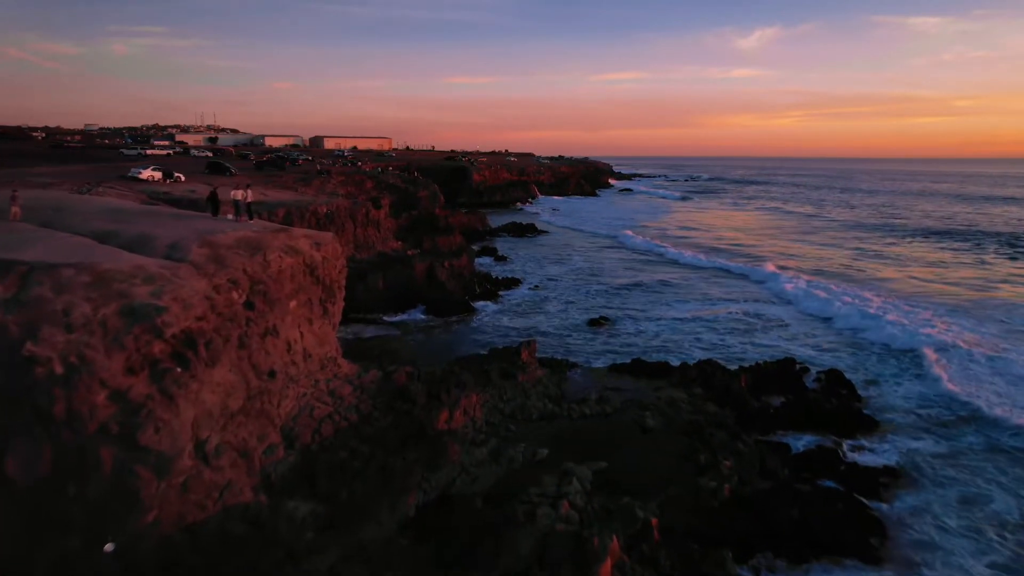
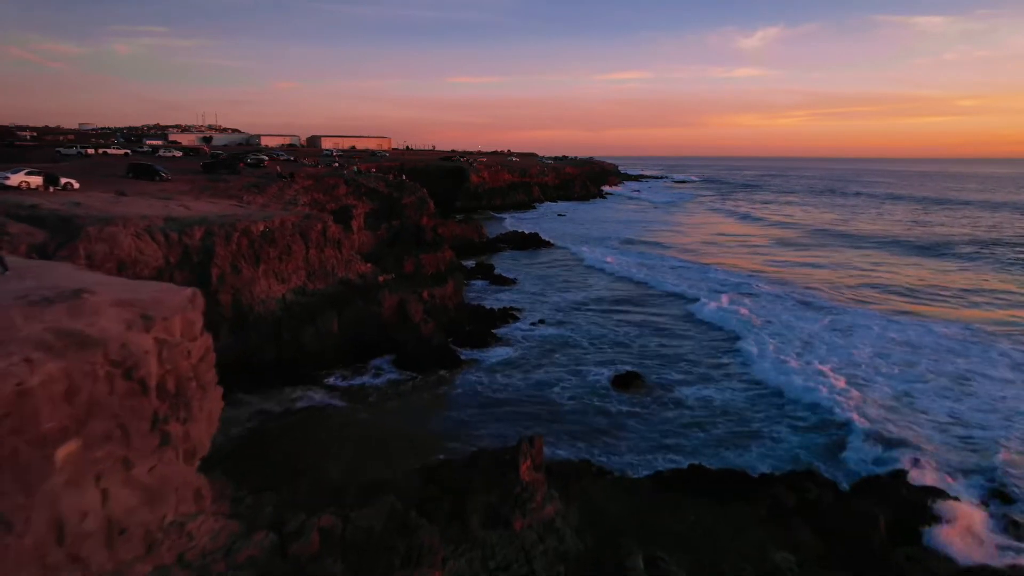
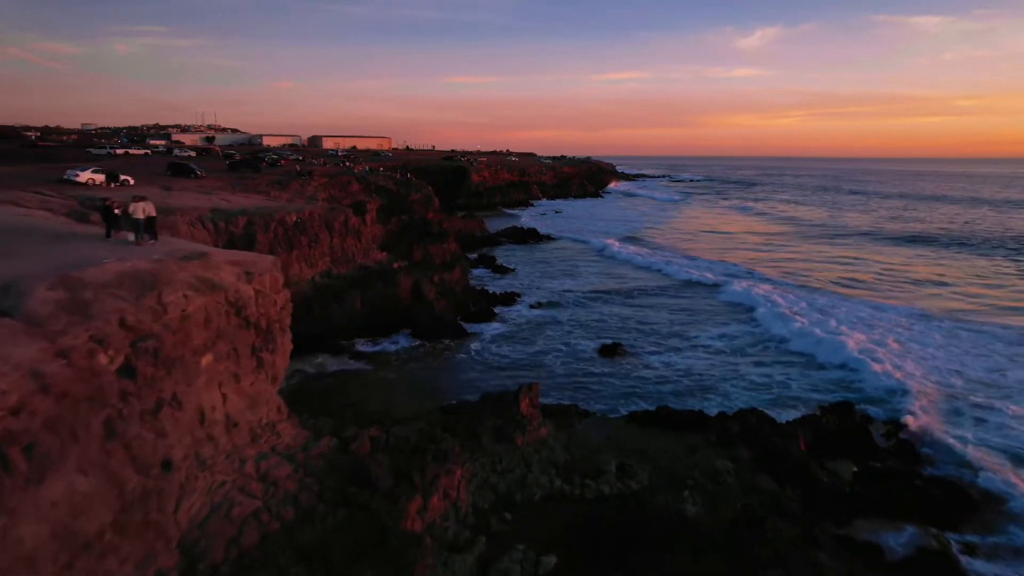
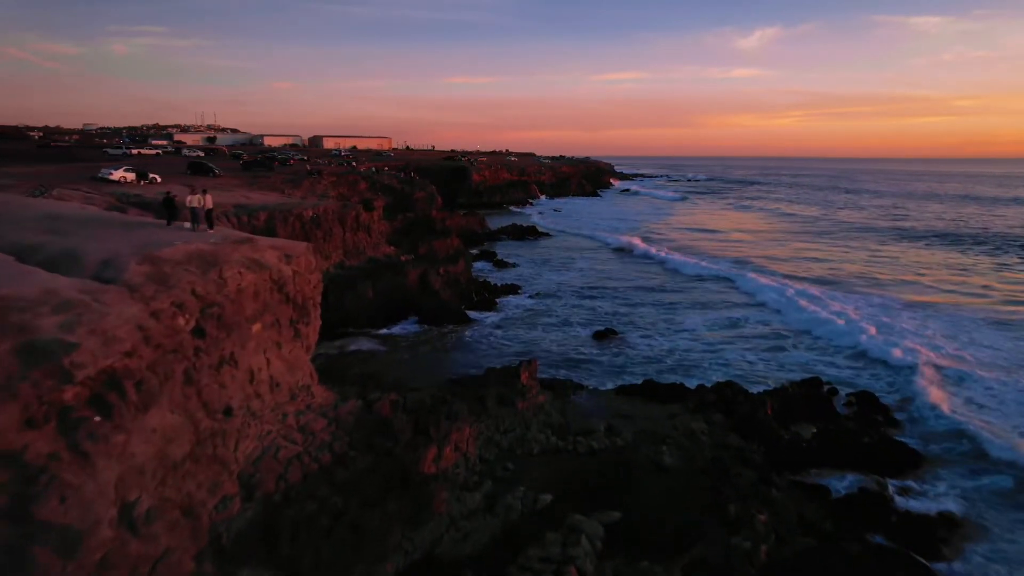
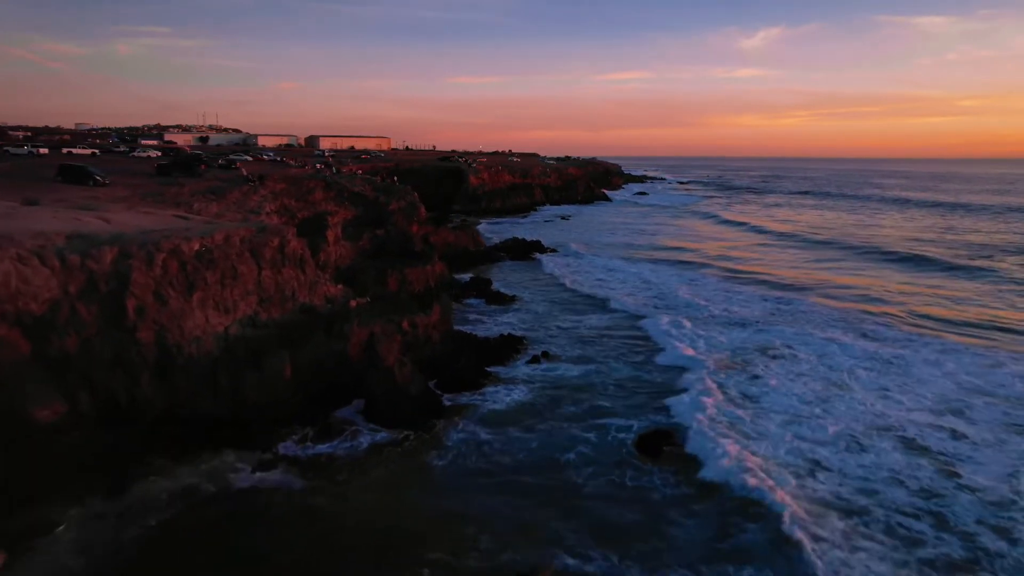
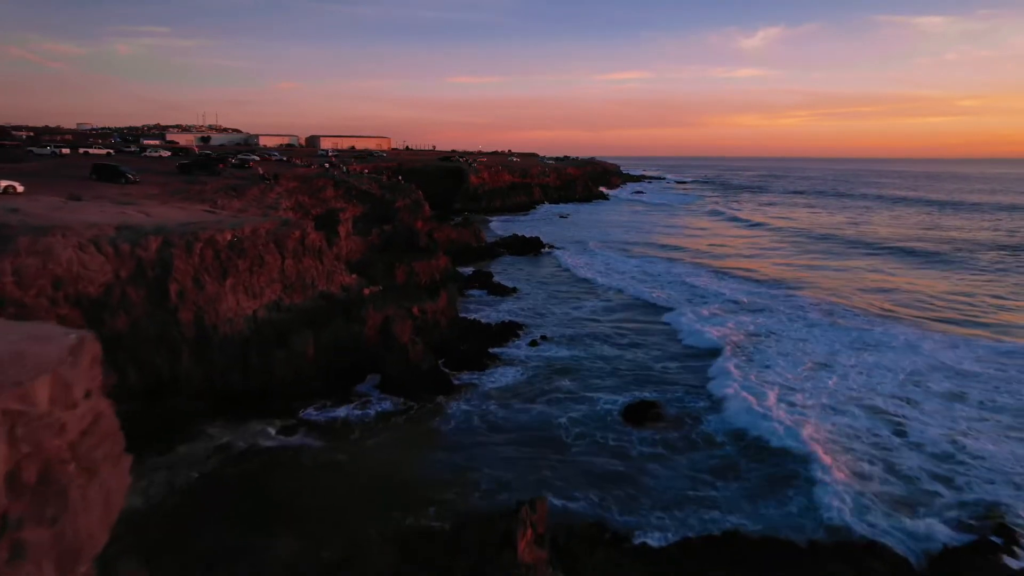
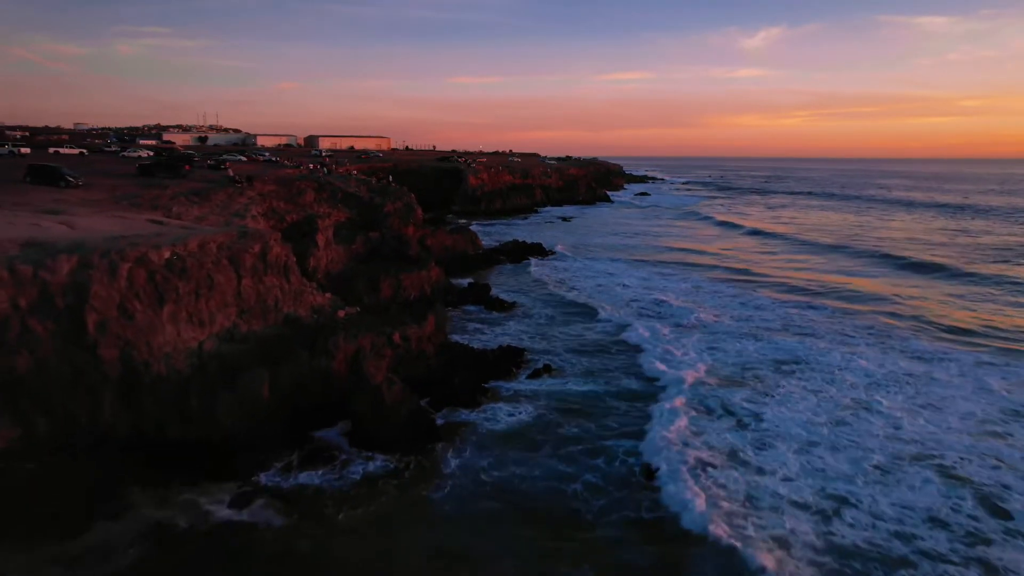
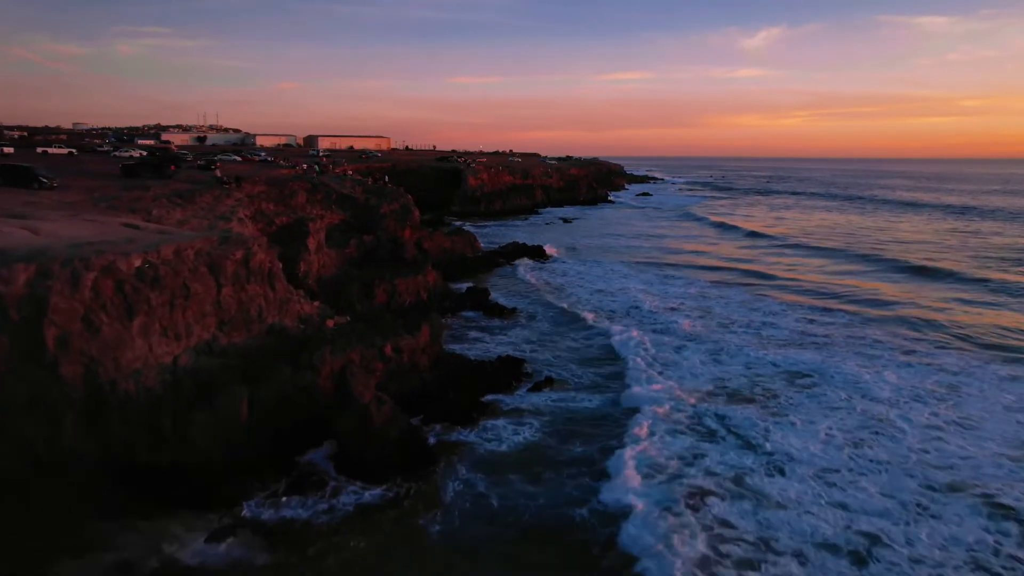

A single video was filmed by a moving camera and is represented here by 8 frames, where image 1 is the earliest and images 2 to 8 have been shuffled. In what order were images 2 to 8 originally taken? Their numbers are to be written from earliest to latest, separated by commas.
4, 3, 2, 6, 5, 7, 8
